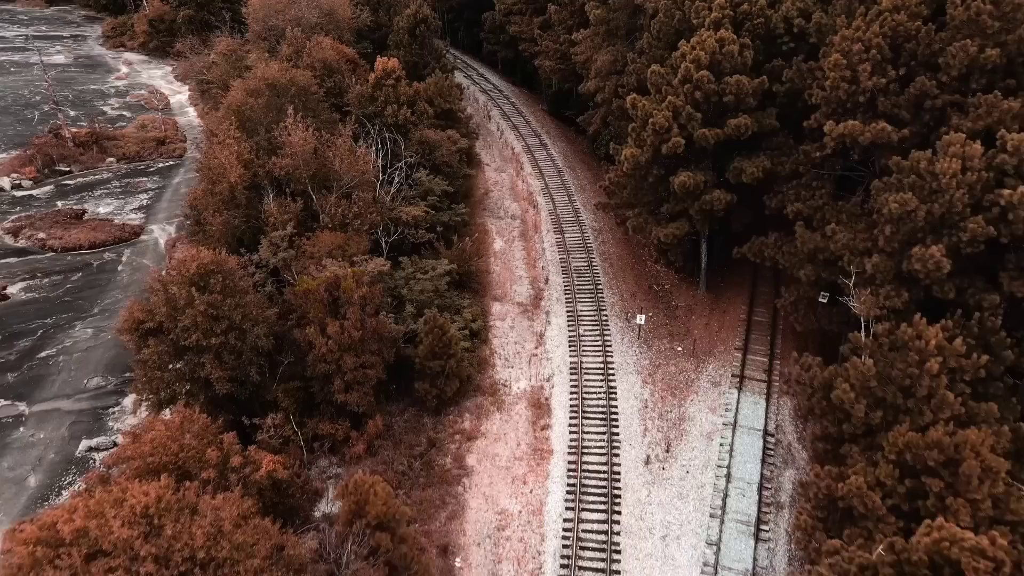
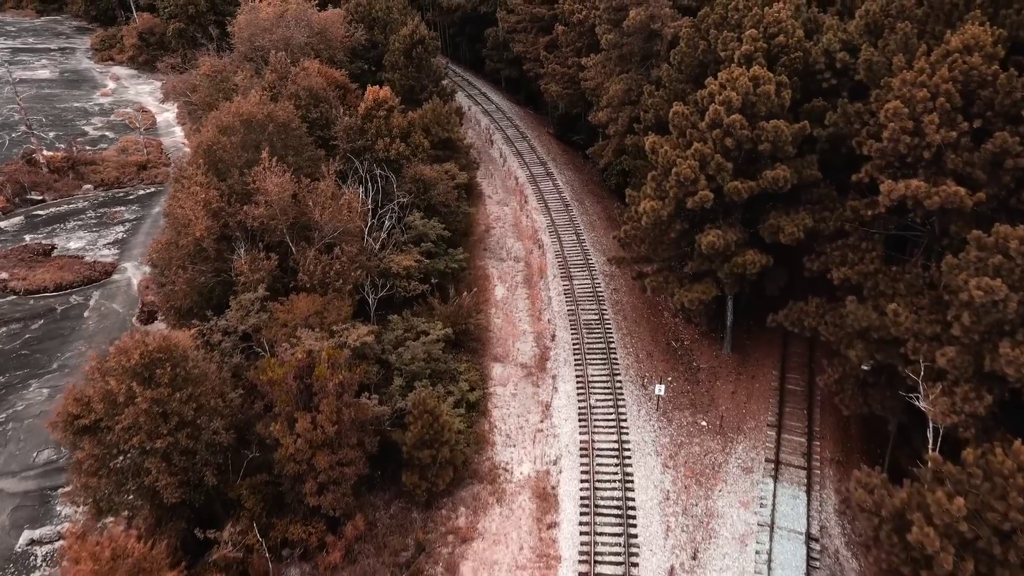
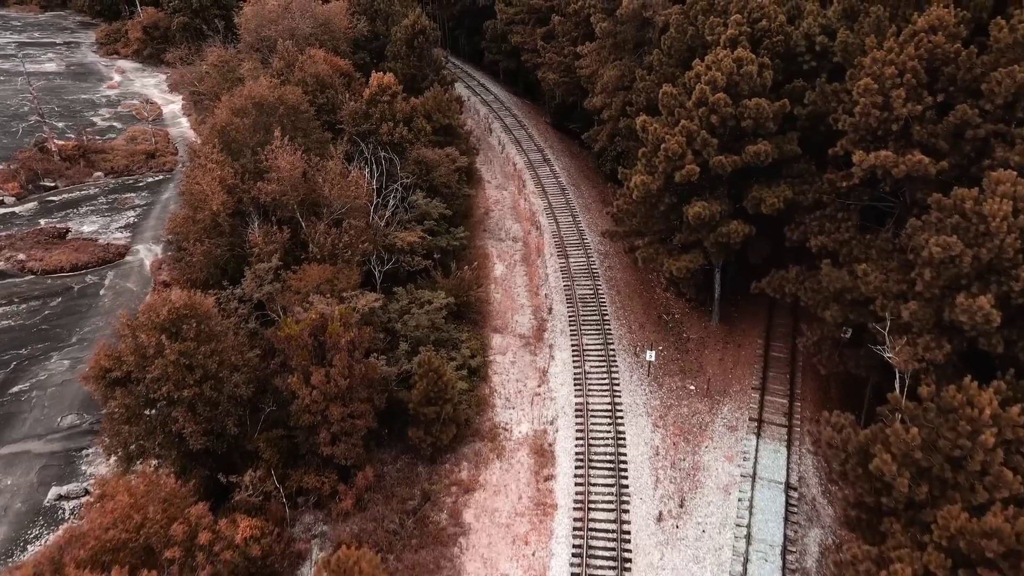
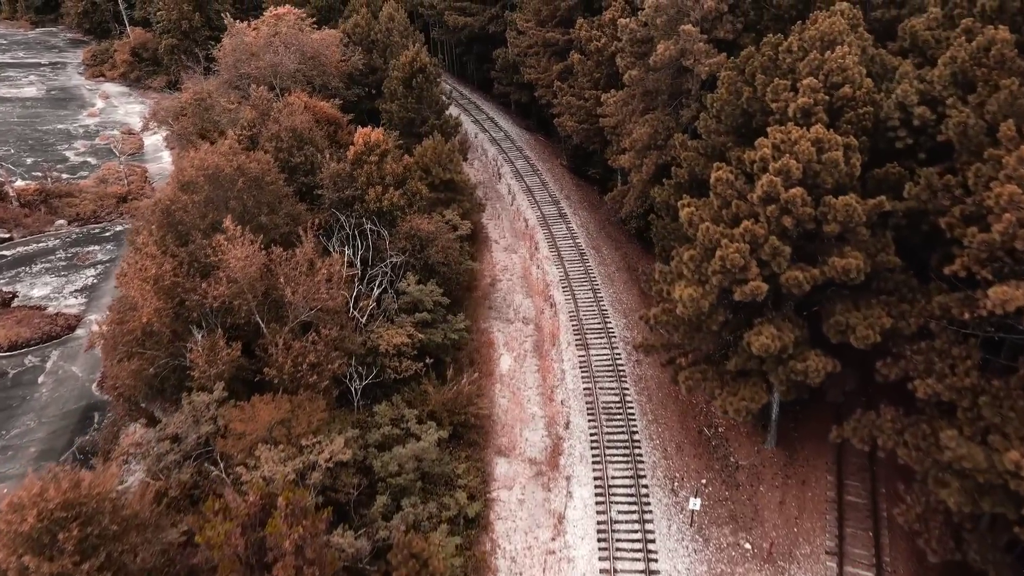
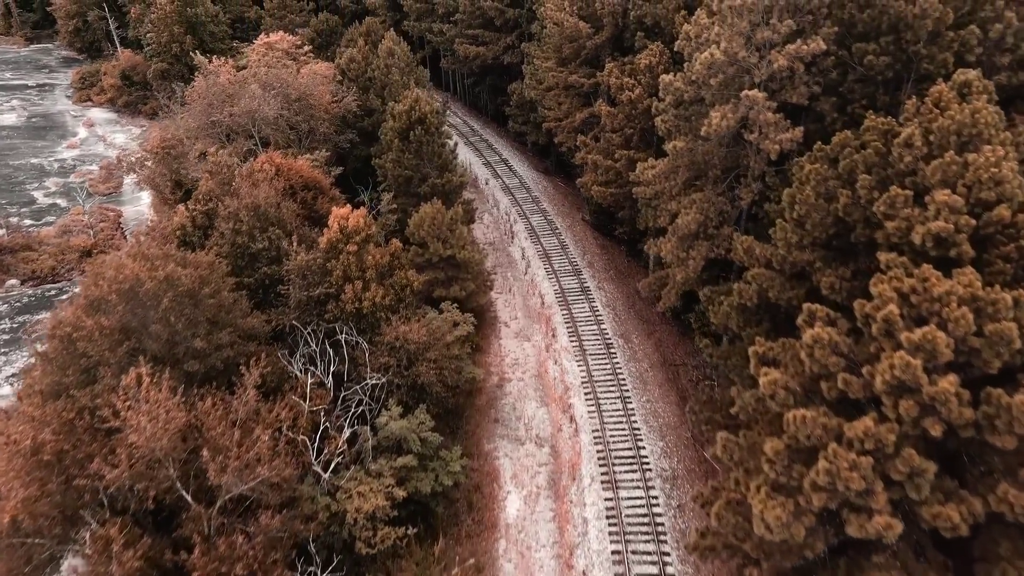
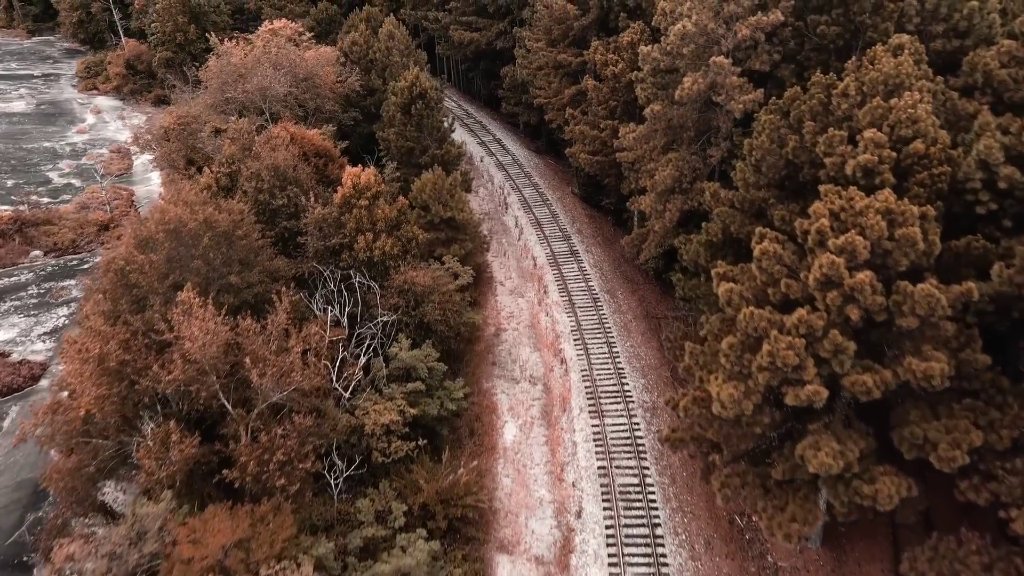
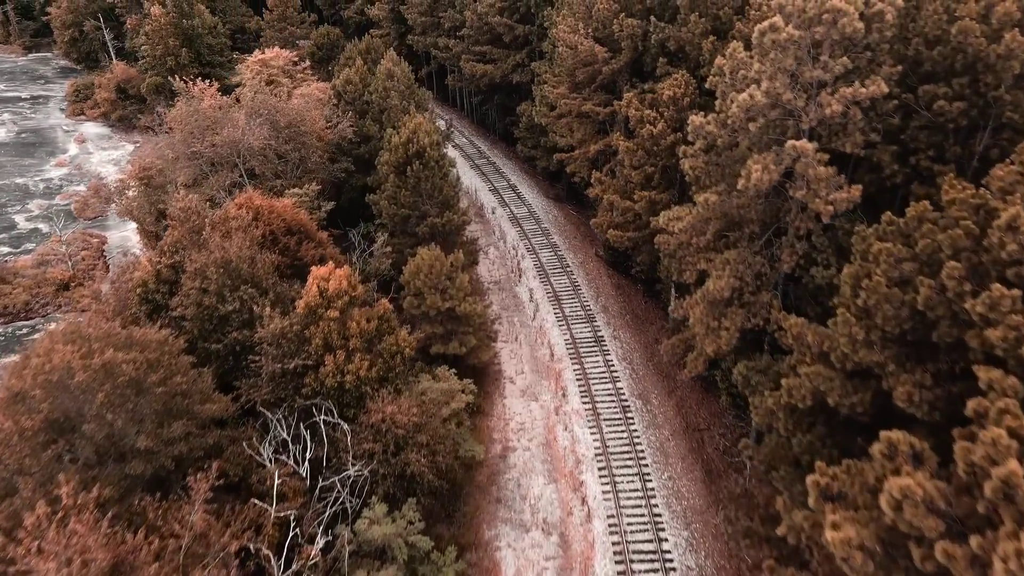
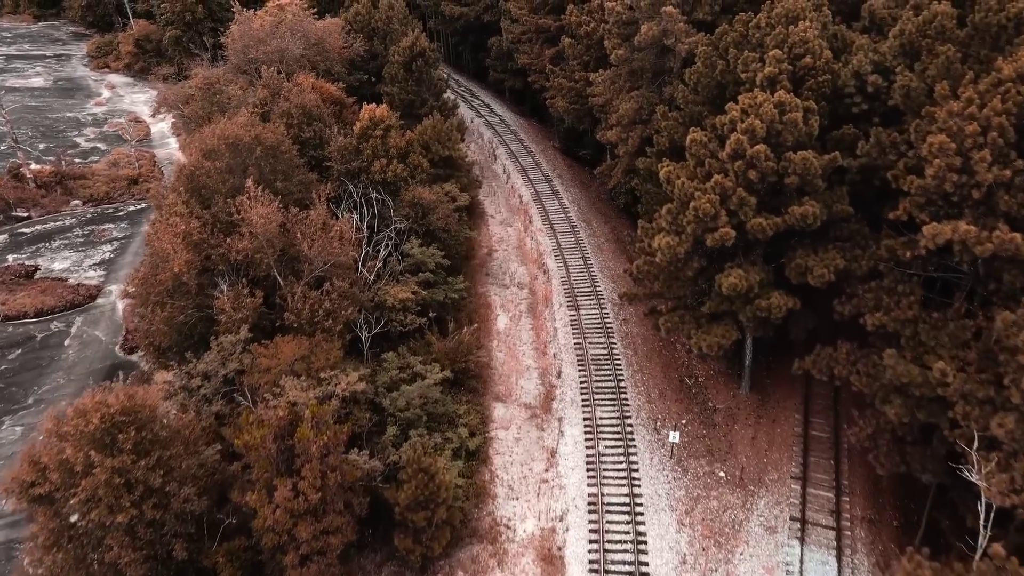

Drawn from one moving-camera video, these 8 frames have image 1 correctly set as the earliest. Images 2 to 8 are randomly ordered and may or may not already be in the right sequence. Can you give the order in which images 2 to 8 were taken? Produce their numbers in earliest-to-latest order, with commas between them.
3, 2, 8, 4, 6, 5, 7
